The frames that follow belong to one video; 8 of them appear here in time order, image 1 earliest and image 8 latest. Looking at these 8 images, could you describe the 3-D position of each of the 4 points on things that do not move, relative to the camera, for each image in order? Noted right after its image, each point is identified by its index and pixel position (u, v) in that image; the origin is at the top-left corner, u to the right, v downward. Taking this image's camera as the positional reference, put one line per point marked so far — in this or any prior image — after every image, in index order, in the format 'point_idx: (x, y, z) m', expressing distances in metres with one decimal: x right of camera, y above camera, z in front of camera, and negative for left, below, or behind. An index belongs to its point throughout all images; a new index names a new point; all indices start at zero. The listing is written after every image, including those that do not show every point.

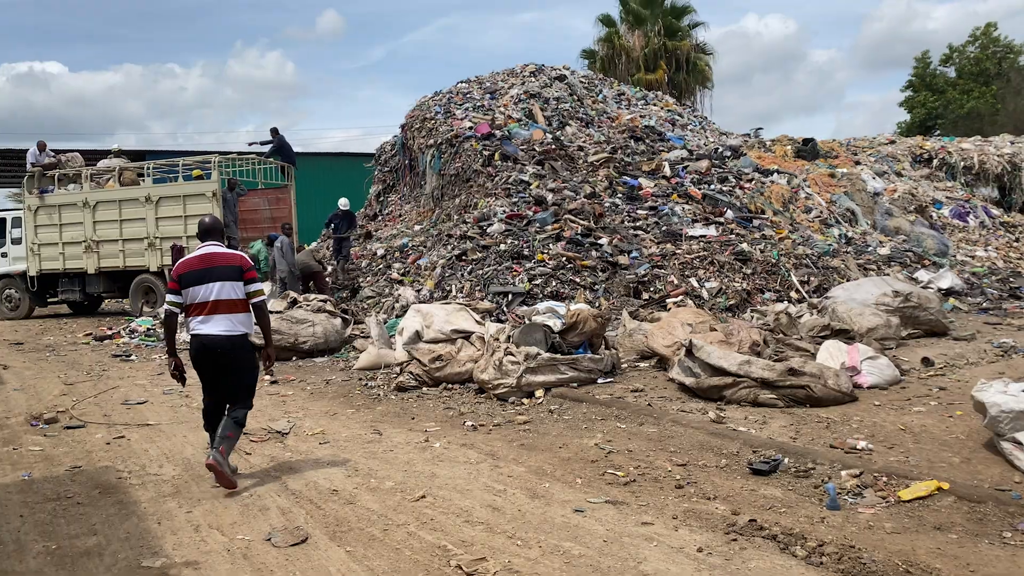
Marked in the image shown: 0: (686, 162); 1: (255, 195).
0: (+2.8, +2.0, +13.7) m
1: (-3.6, +1.3, +12.0) m
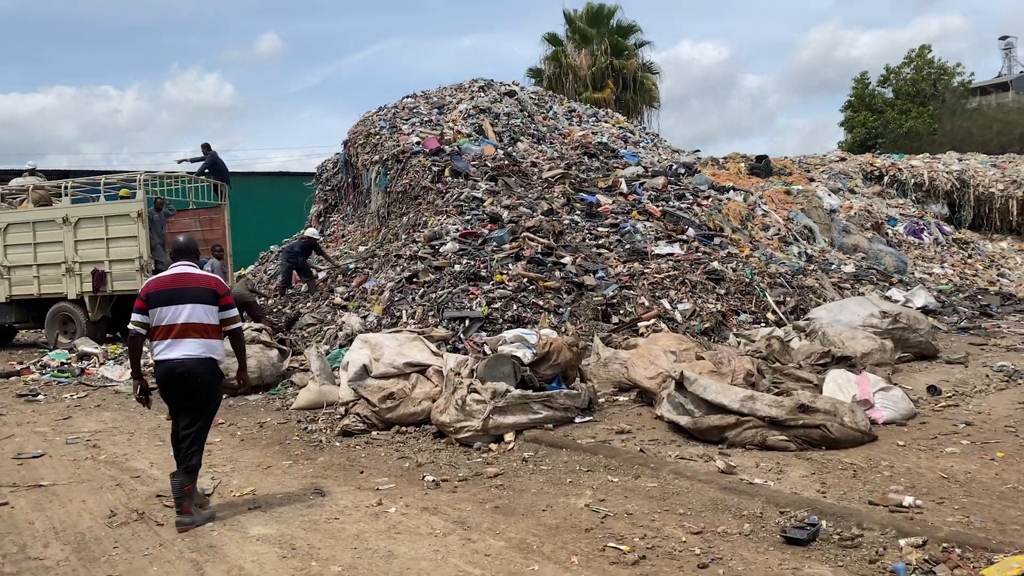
0: (+2.0, +1.7, +13.2) m
1: (-4.2, +0.9, +11.1) m
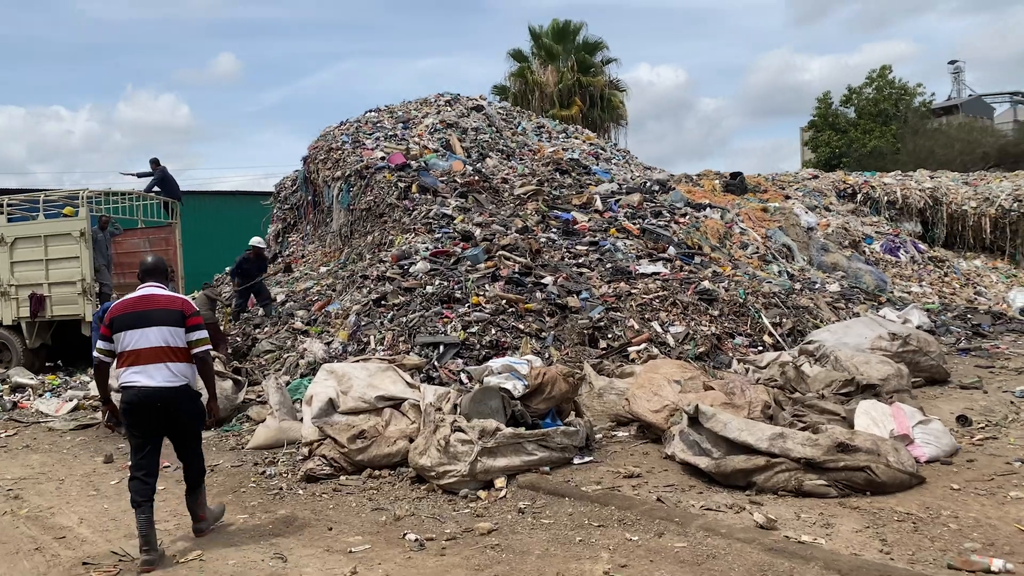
0: (+1.6, +1.4, +12.8) m
1: (-4.6, +0.6, +10.3) m
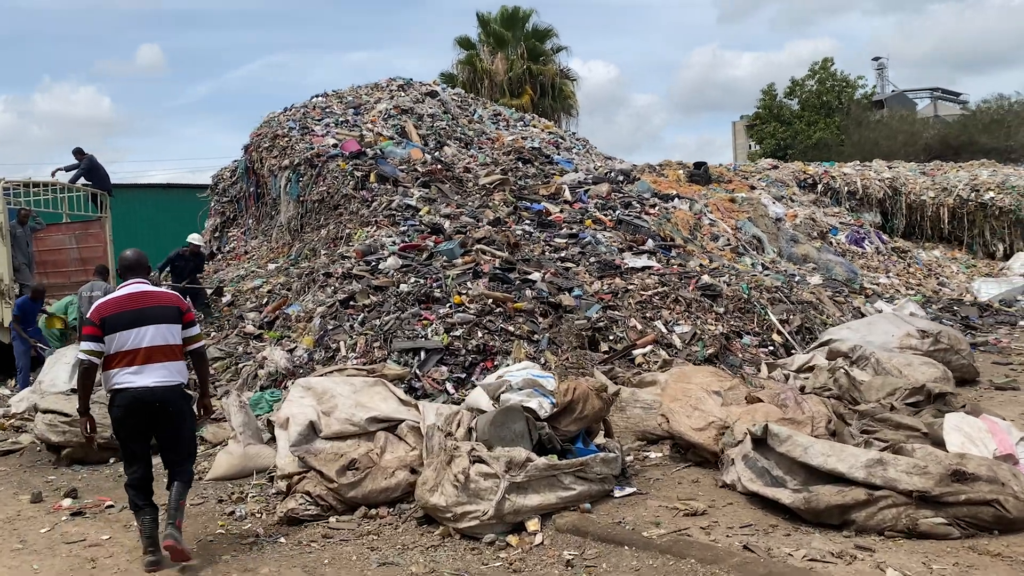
0: (+1.0, +1.4, +12.1) m
1: (-4.9, +0.6, +9.2) m
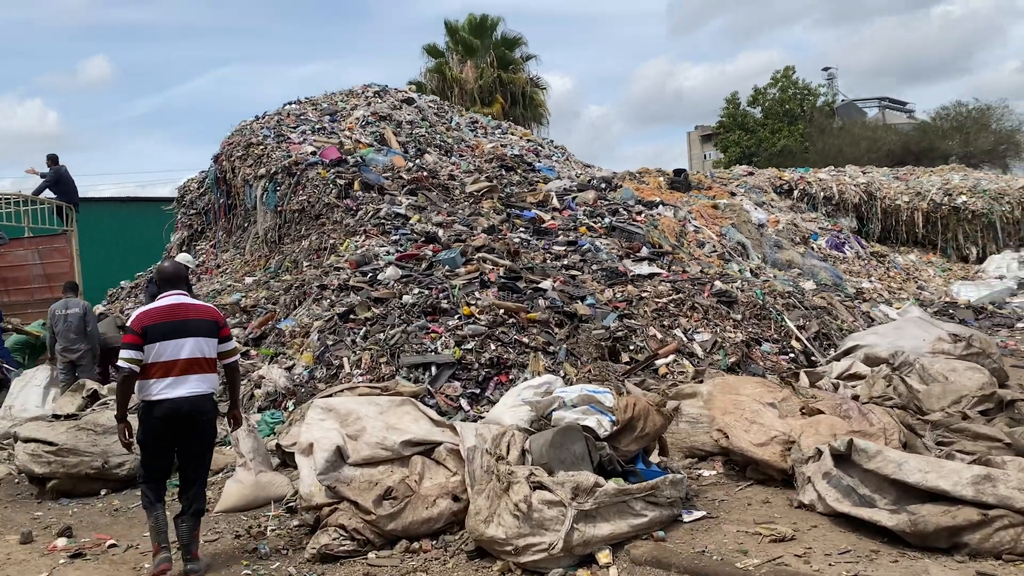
0: (+0.8, +1.3, +11.9) m
1: (-5.0, +0.4, +8.7) m
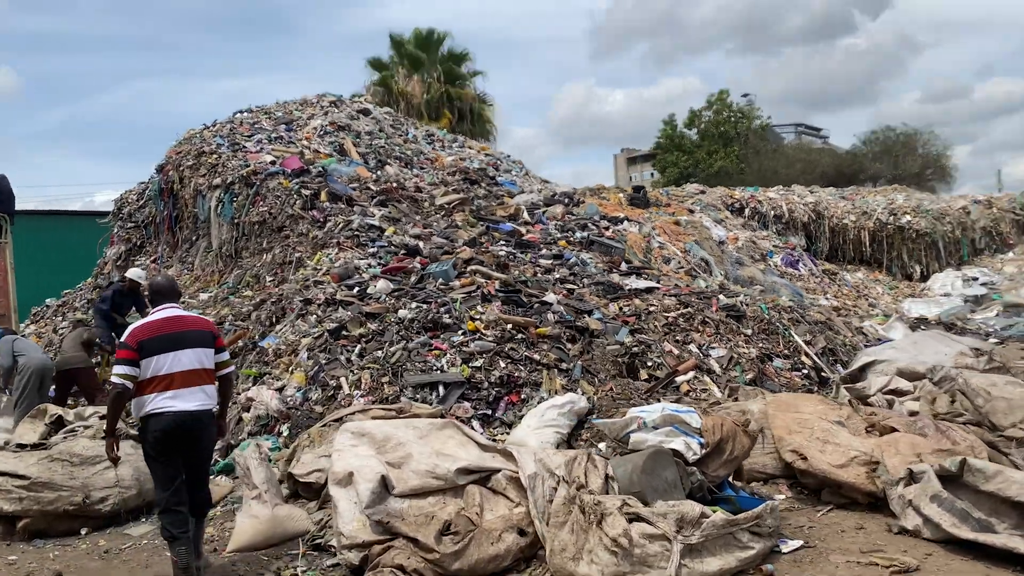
0: (+0.4, +1.1, +11.6) m
1: (-5.1, +0.3, +7.9) m
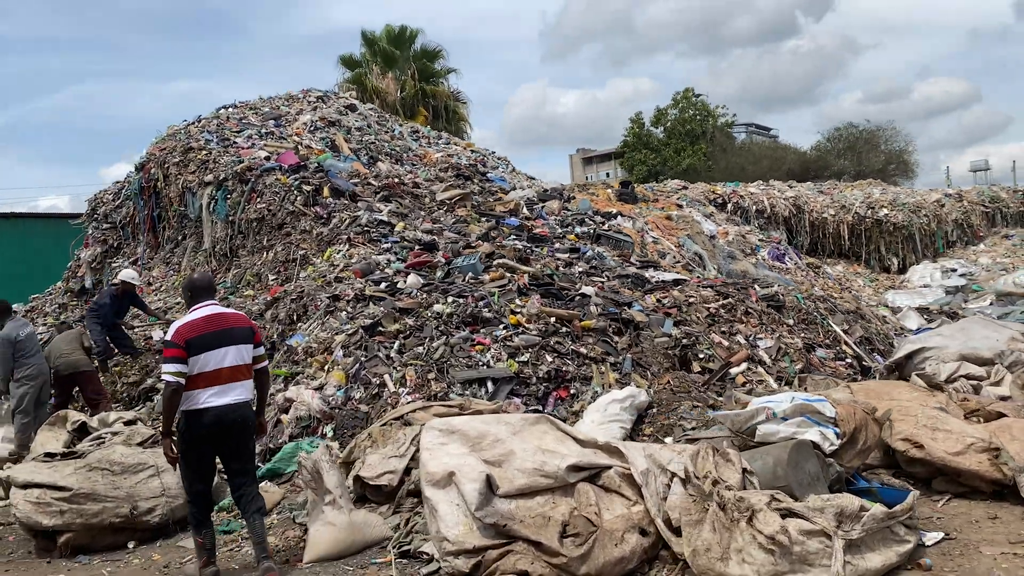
0: (+0.3, +1.1, +11.4) m
1: (-4.9, +0.3, +7.4) m
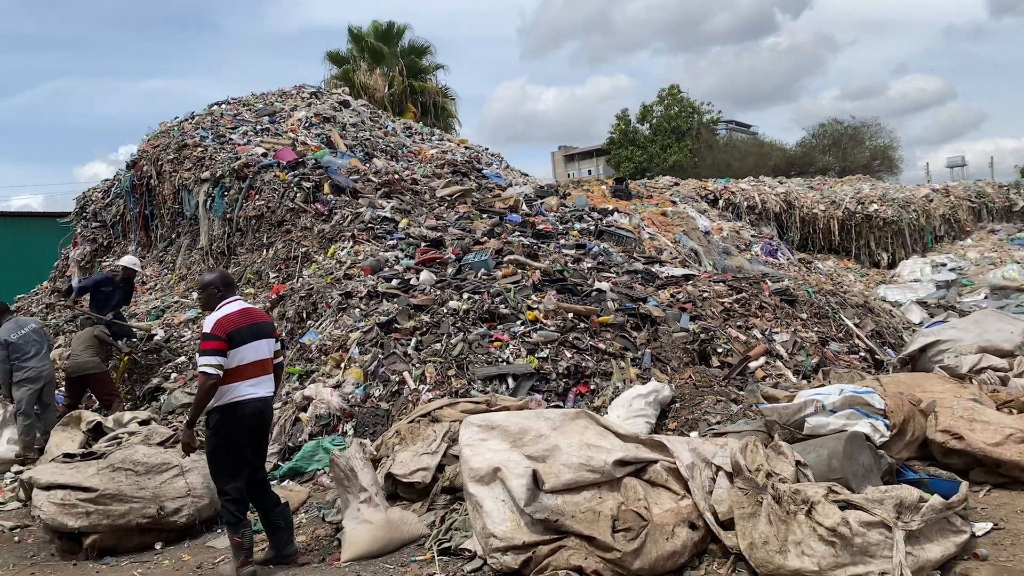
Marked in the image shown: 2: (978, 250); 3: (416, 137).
0: (+0.3, +1.2, +11.4) m
1: (-4.9, +0.3, +7.3) m
2: (+9.4, +0.8, +17.2) m
3: (-1.6, +2.5, +14.0) m
